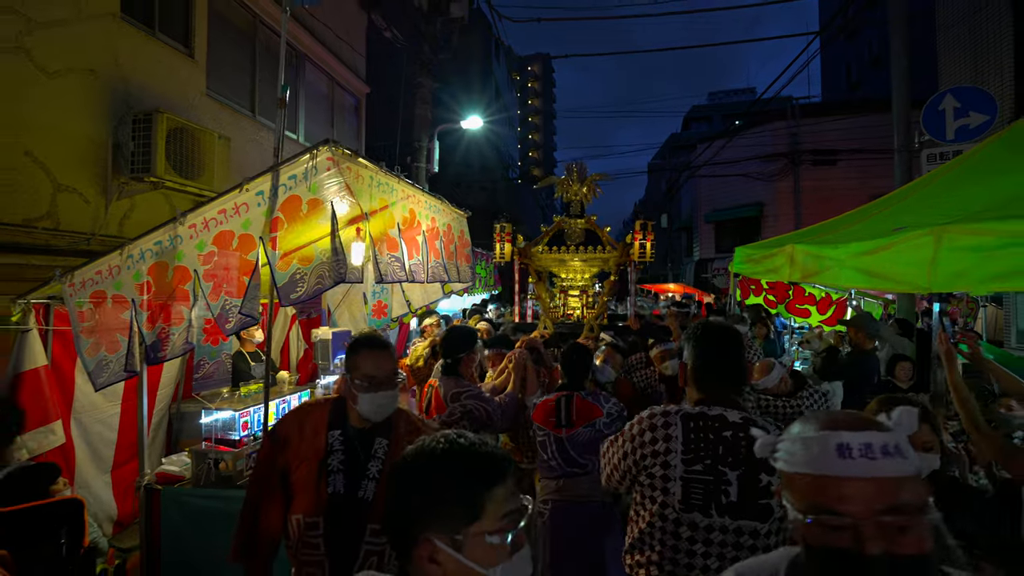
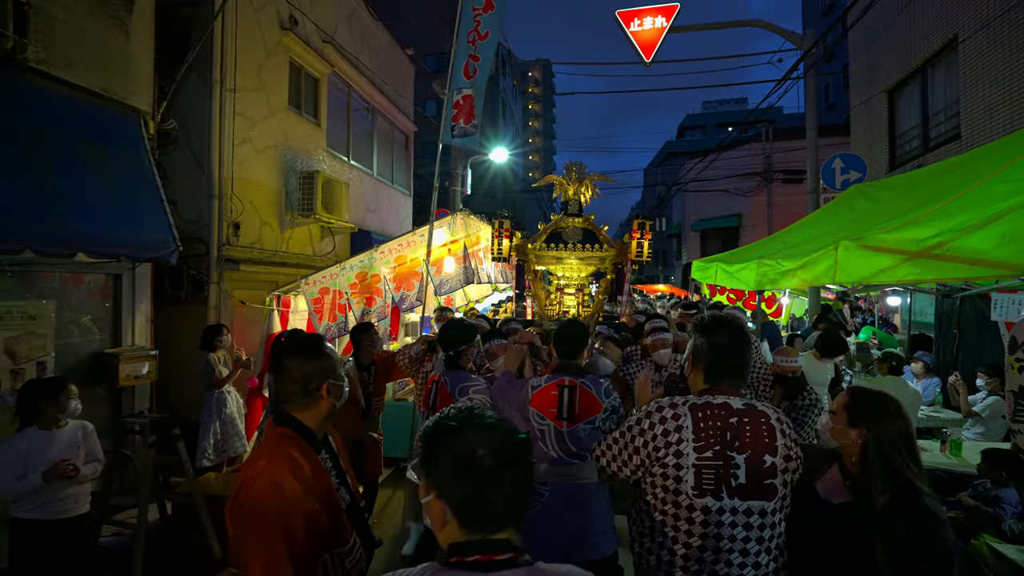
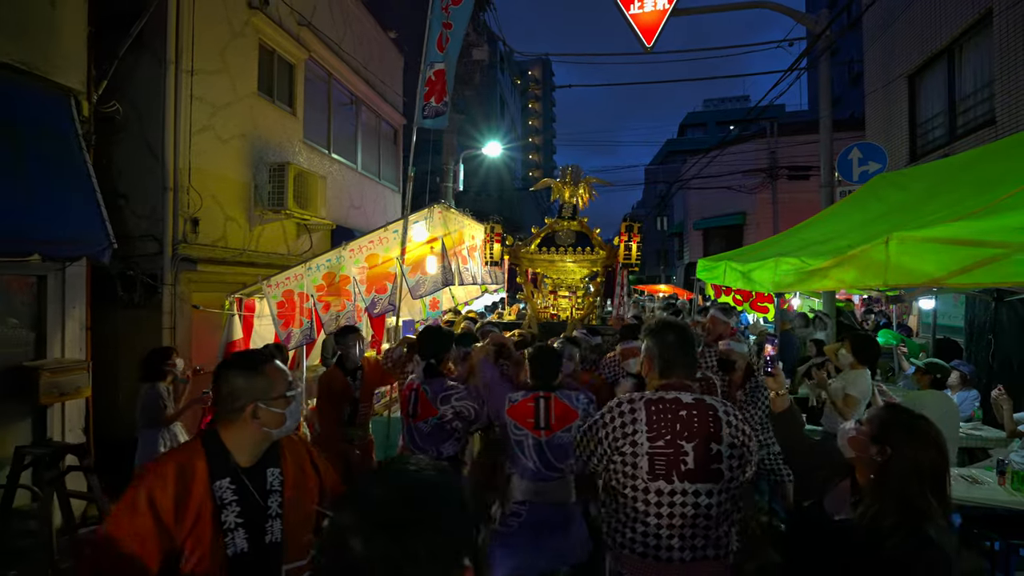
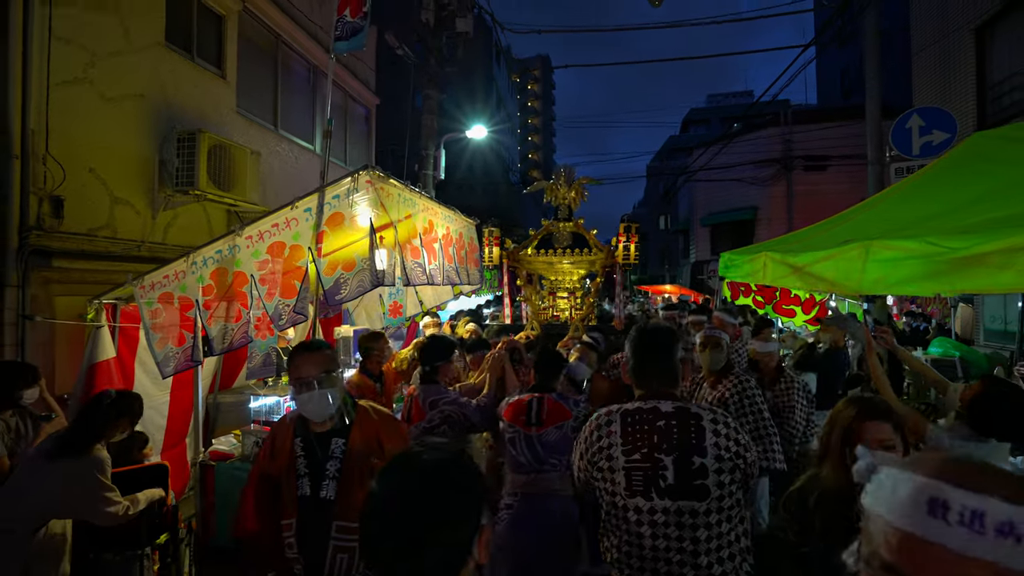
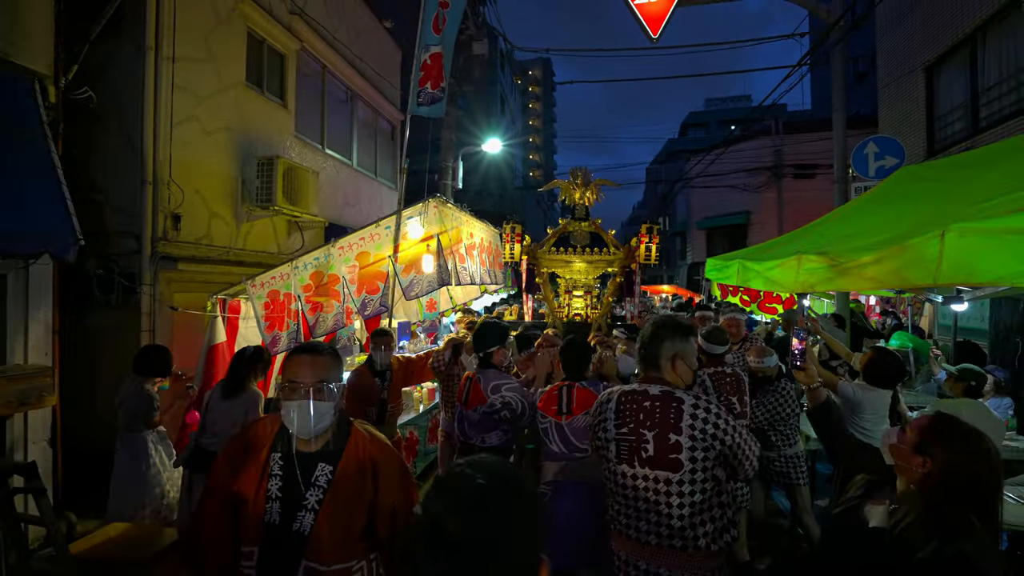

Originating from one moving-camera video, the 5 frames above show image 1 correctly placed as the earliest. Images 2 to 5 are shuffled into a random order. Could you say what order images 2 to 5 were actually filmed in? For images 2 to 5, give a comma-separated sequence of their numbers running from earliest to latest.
4, 5, 3, 2
